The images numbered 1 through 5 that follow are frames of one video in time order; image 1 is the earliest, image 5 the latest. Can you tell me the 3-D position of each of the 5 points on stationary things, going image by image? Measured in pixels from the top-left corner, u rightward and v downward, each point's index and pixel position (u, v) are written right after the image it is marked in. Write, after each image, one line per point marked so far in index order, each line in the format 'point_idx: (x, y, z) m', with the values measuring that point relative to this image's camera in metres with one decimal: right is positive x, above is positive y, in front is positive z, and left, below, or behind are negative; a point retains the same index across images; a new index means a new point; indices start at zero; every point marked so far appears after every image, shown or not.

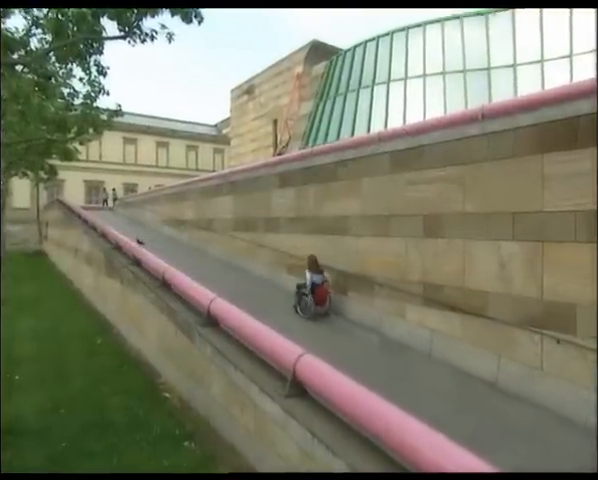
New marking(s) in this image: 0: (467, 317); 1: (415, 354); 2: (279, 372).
0: (+2.8, -1.3, +5.8) m
1: (+2.1, -2.0, +6.1) m
2: (-0.3, -2.1, +5.7) m
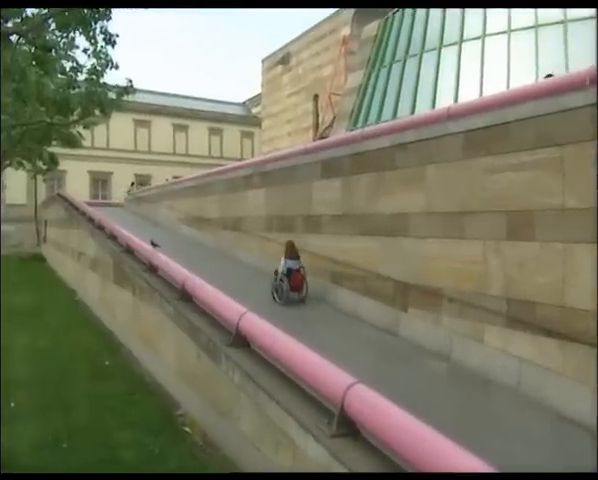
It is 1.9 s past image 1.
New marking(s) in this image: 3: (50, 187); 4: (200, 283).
0: (+3.5, -1.4, +4.5) m
1: (+2.7, -2.1, +4.8) m
2: (+0.3, -2.2, +4.6) m
3: (-3.1, +0.7, +4.3) m
4: (-1.9, -0.9, +6.6) m
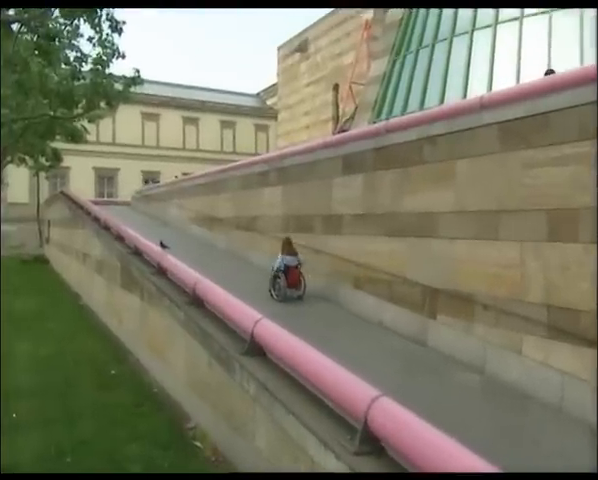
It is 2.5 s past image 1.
0: (+3.7, -1.4, +4.0) m
1: (+3.0, -2.1, +4.4) m
2: (+0.6, -2.2, +4.2) m
3: (-2.9, +0.7, +4.0) m
4: (-1.6, -0.9, +6.3) m
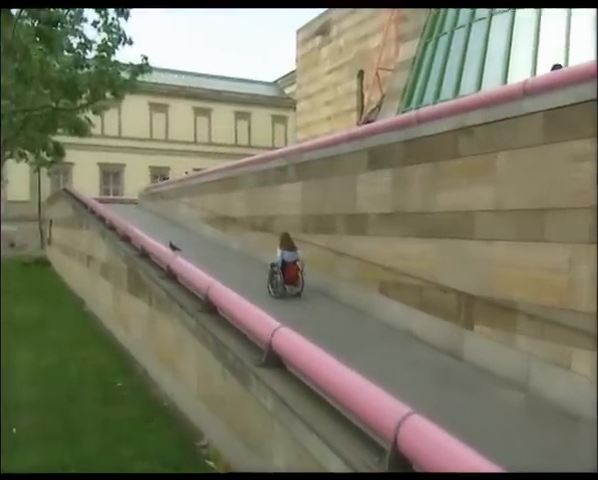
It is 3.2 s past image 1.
0: (+4.0, -1.4, +3.6) m
1: (+3.3, -2.1, +3.9) m
2: (+0.8, -2.2, +3.8) m
3: (-2.6, +0.6, +3.7) m
4: (-1.3, -0.9, +6.0) m
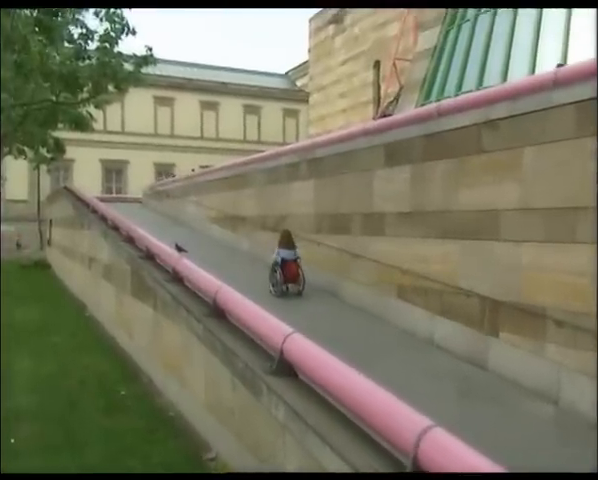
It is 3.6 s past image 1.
0: (+4.1, -1.4, +3.3) m
1: (+3.4, -2.1, +3.6) m
2: (+1.0, -2.2, +3.6) m
3: (-2.5, +0.6, +3.5) m
4: (-1.1, -0.9, +5.7) m
